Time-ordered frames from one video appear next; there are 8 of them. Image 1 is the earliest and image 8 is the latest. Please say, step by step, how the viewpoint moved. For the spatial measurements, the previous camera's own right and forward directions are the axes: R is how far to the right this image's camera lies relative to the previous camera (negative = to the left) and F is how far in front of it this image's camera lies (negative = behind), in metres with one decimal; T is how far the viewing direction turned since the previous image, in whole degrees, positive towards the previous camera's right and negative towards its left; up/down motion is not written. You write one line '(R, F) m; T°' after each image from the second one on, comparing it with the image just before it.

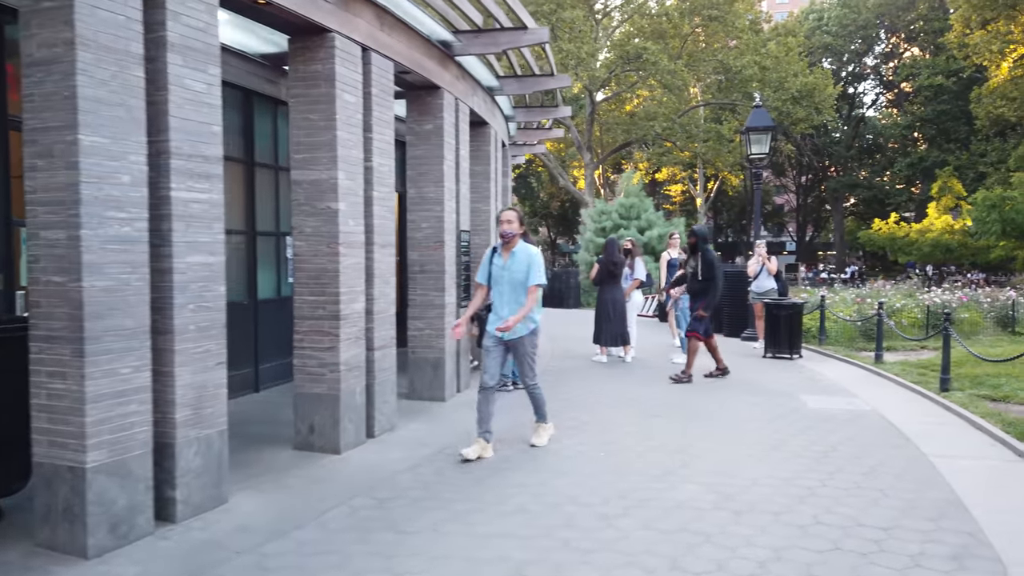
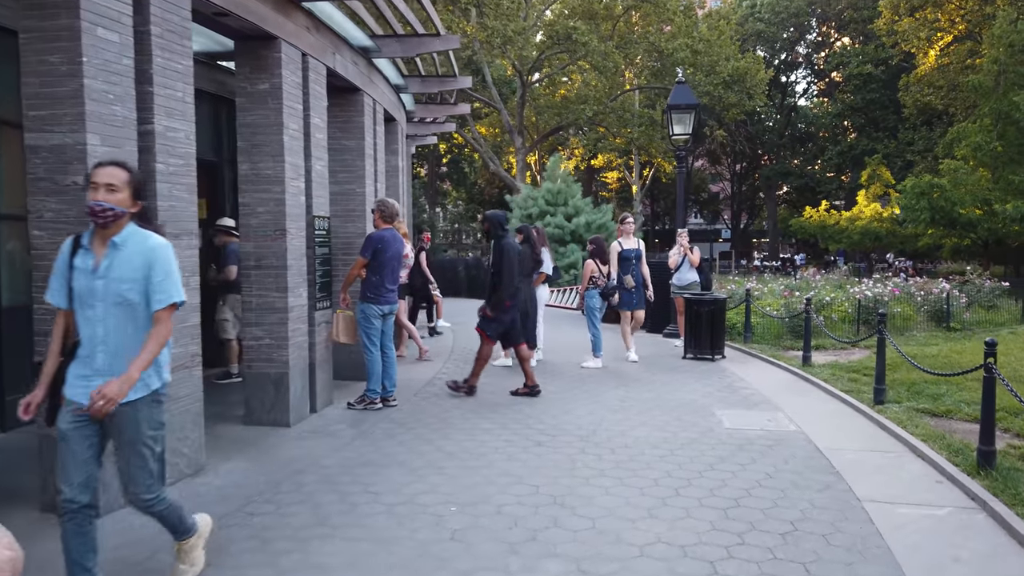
(+0.8, +1.5) m; +4°
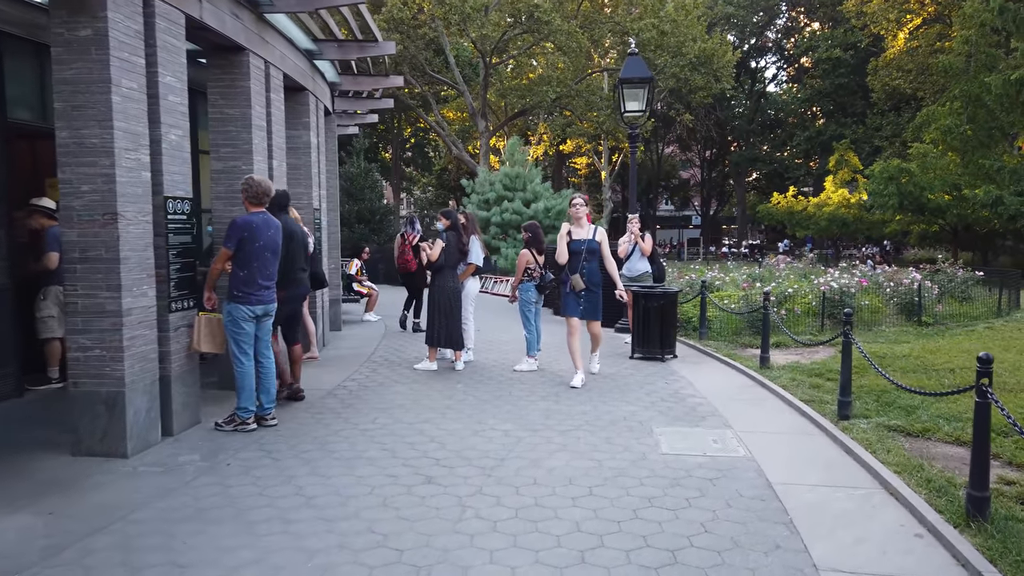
(+0.6, +1.3) m; +2°
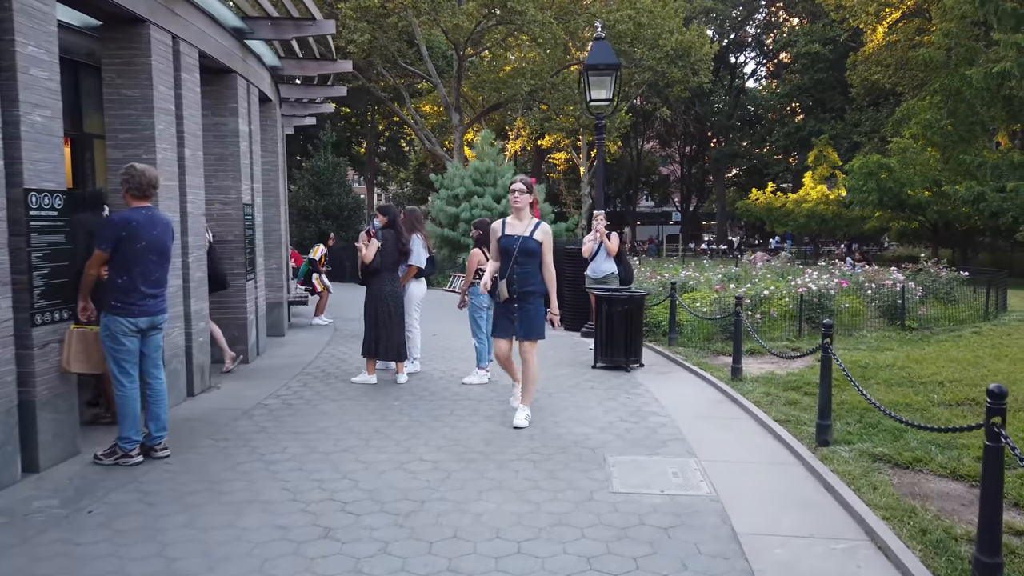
(+0.4, +0.9) m; +1°
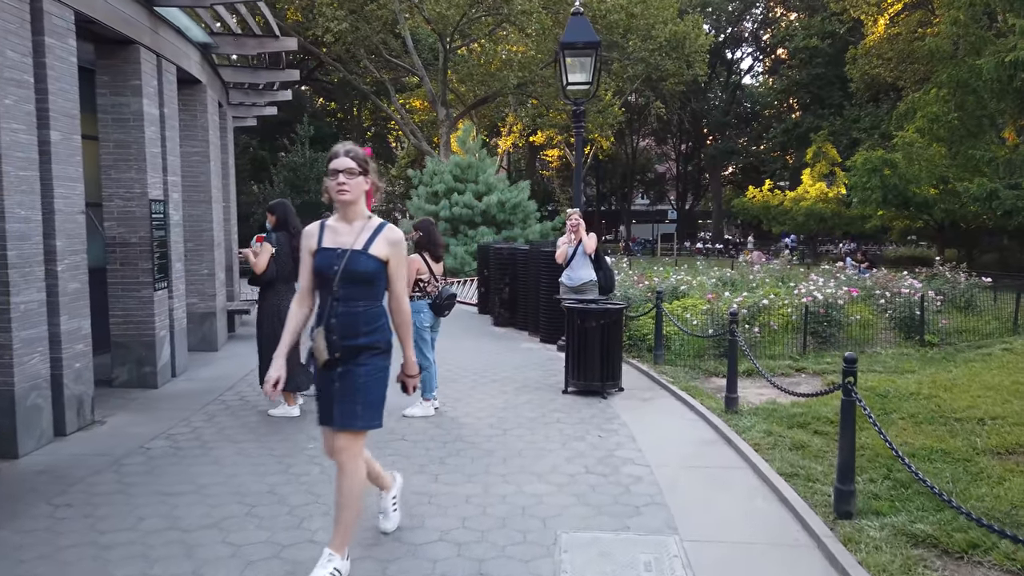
(+0.4, +1.4) m; 0°
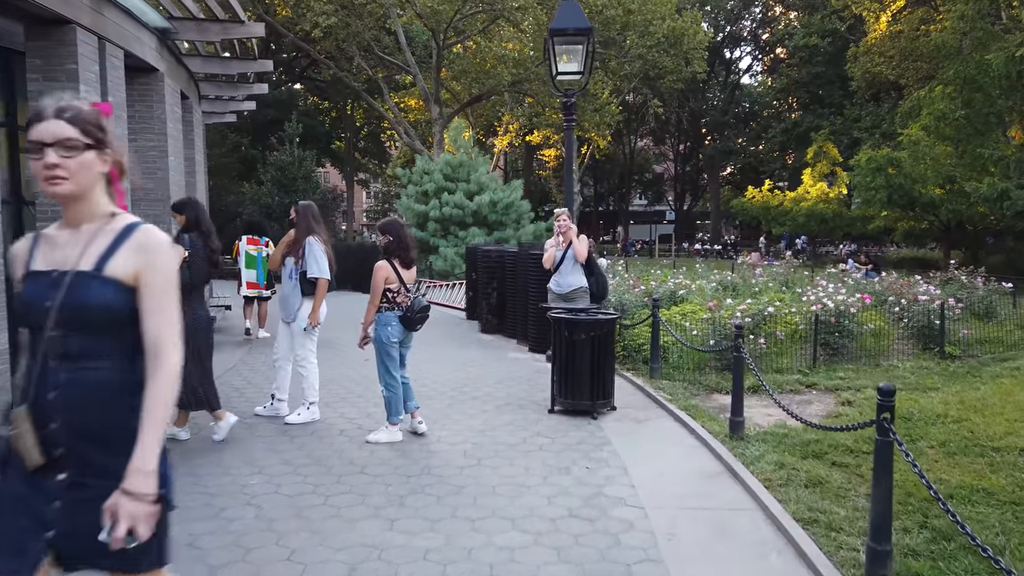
(+0.2, +0.8) m; 0°
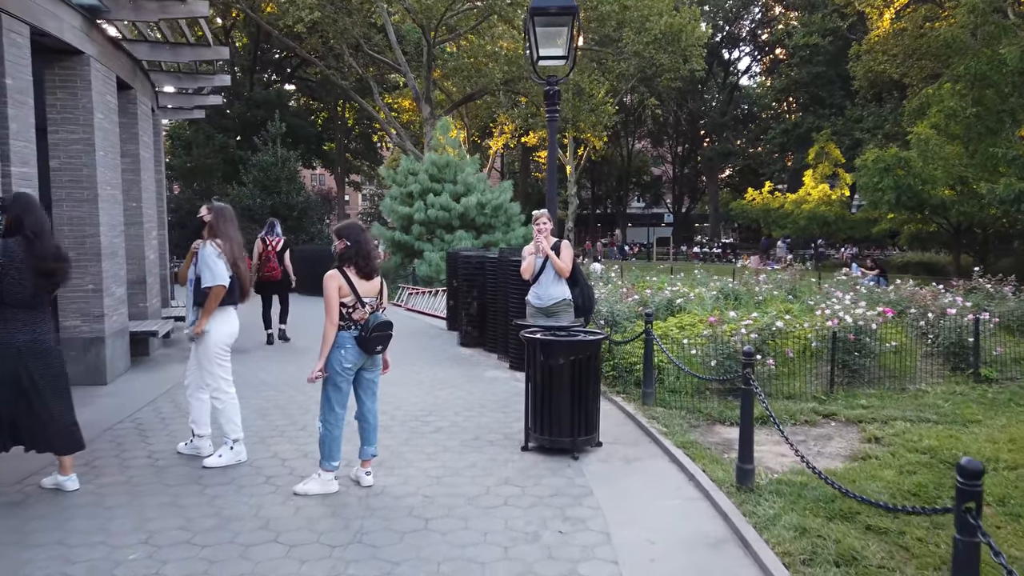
(+0.3, +1.1) m; 0°
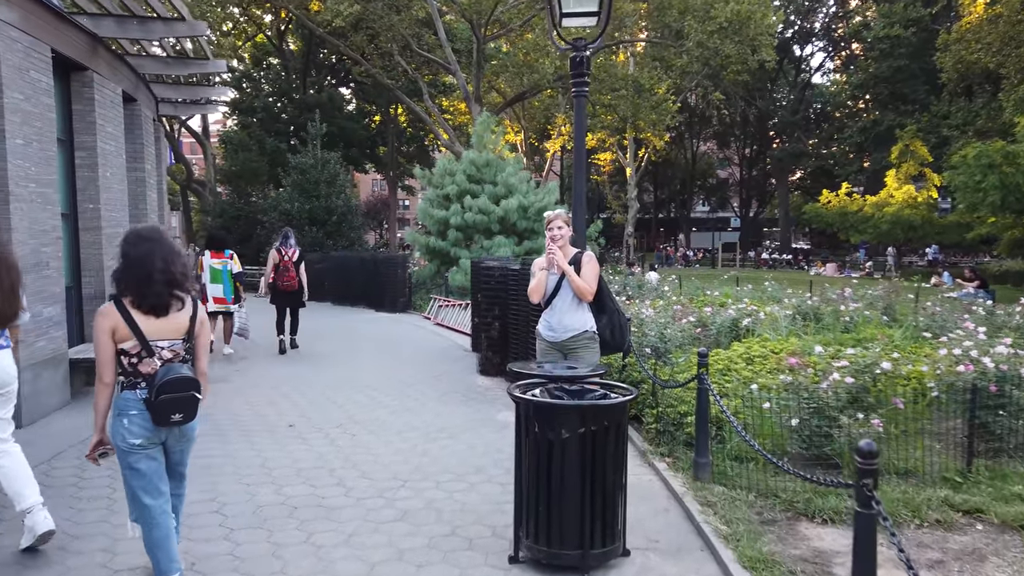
(+0.4, +2.0) m; -5°
